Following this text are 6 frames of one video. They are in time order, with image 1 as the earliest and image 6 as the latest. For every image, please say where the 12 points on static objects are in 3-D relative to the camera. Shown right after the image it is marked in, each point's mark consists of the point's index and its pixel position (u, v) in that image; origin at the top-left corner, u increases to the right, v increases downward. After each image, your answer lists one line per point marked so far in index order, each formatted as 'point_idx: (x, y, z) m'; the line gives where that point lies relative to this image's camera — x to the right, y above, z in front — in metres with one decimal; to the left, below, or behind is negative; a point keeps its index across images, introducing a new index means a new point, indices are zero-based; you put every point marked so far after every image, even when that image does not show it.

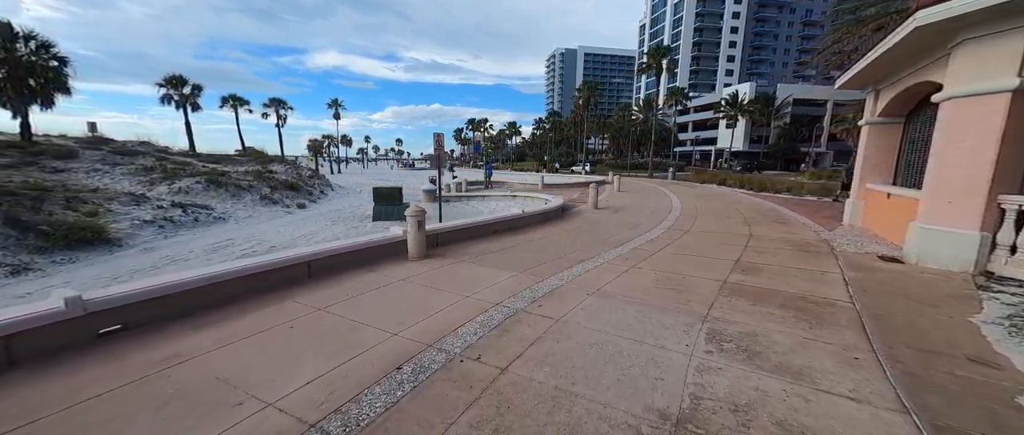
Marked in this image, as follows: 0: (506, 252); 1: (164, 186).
0: (-0.1, -0.7, +7.2) m
1: (-12.4, +1.1, +12.9) m
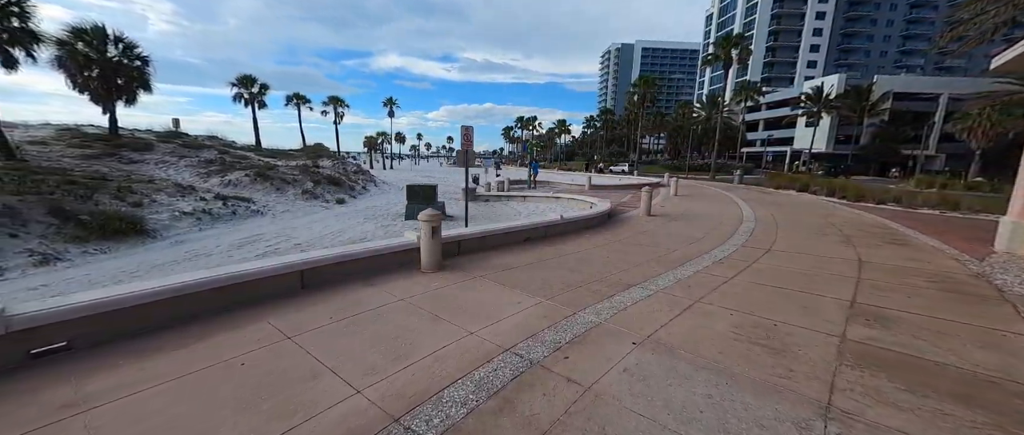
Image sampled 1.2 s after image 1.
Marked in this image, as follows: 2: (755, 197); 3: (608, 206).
0: (+0.5, -0.9, +6.1) m
1: (-10.9, +1.4, +13.4) m
2: (+13.0, +1.1, +19.4) m
3: (+3.6, +0.4, +13.6) m
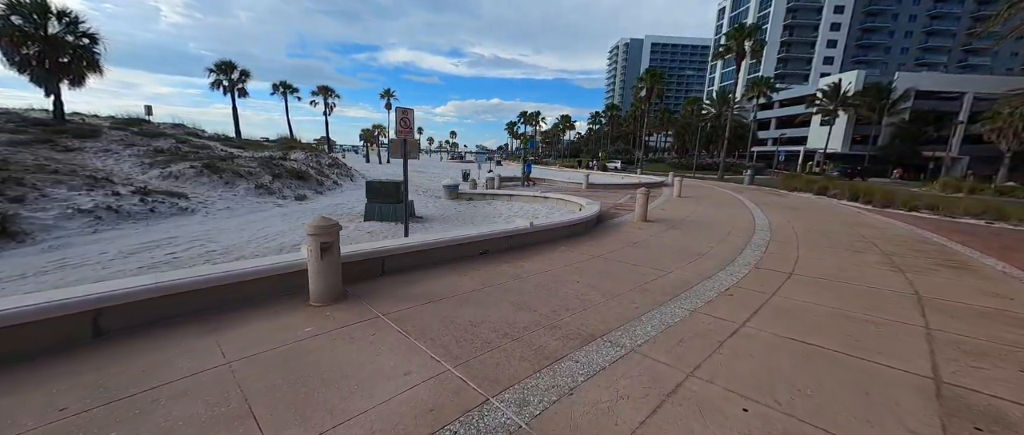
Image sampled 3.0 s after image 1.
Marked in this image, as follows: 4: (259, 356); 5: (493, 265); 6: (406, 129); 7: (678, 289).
0: (-0.4, -1.0, +4.4) m
1: (-11.6, +1.6, +11.9) m
2: (+12.4, +0.8, +17.6) m
3: (+2.9, +0.3, +11.9) m
4: (-2.1, -1.1, +3.0) m
5: (-0.3, -0.8, +6.0) m
6: (-1.8, +1.5, +6.0) m
7: (+2.4, -1.0, +5.2) m
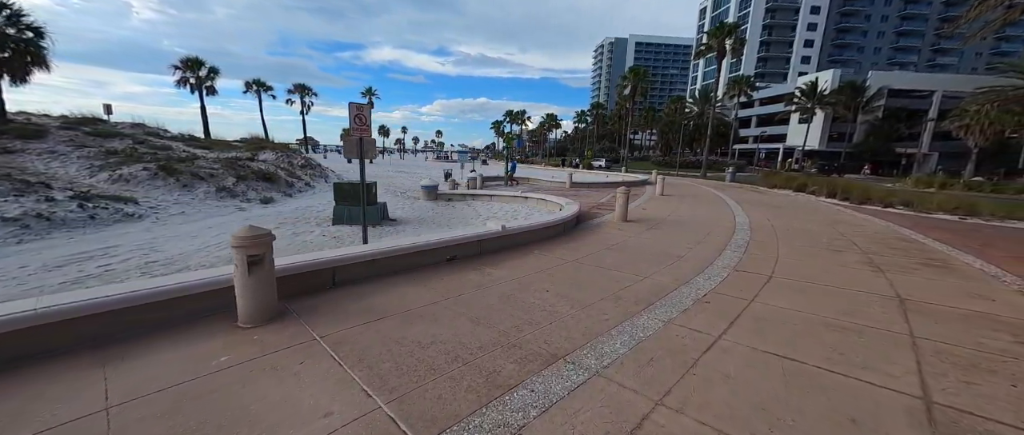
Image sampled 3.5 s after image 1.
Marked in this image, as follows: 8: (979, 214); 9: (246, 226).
0: (-0.9, -1.1, +4.0) m
1: (-12.4, +1.4, +11.1) m
2: (+11.4, +0.9, +17.6) m
3: (+2.1, +0.3, +11.6) m
4: (-2.5, -1.2, +2.5) m
5: (-0.8, -0.9, +5.6) m
6: (-2.3, +1.4, +5.6) m
7: (+1.9, -1.1, +4.9) m
8: (+17.5, +0.1, +13.6) m
9: (-2.6, -0.1, +3.5) m
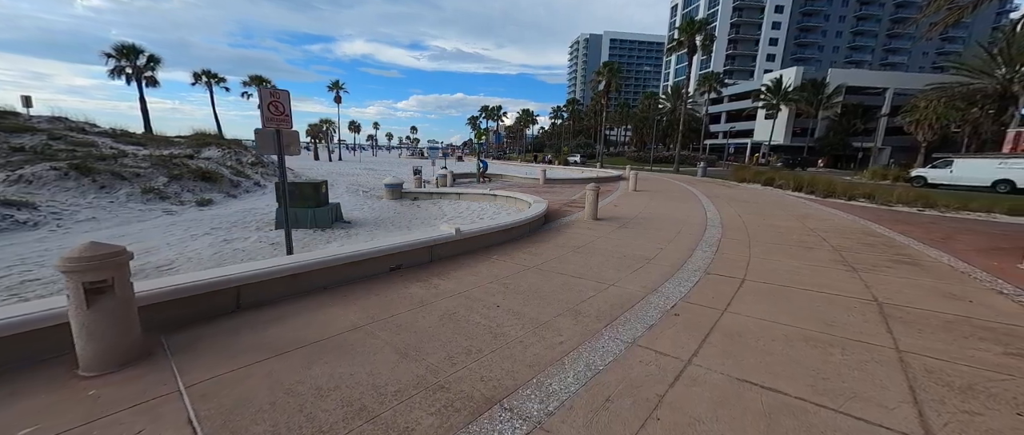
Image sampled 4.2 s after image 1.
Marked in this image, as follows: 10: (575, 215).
0: (-1.5, -1.2, +3.3) m
1: (-13.4, +1.2, +9.6) m
2: (+10.0, +1.2, +17.5) m
3: (+1.1, +0.3, +11.0) m
4: (-3.0, -1.4, +1.7) m
5: (-1.5, -0.9, +4.9) m
6: (-3.0, +1.3, +4.7) m
7: (+1.2, -1.1, +4.3) m
8: (+16.3, +0.4, +13.9) m
9: (-3.2, -0.2, +2.7) m
10: (+2.0, +0.1, +11.3) m
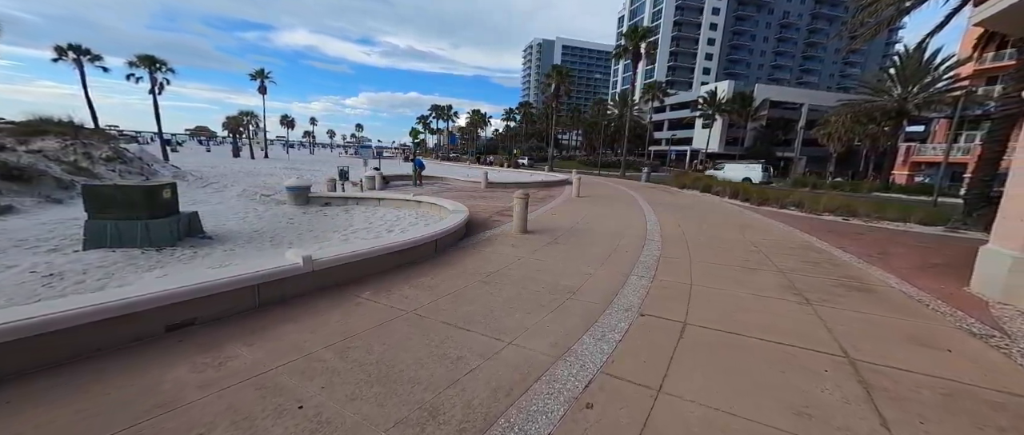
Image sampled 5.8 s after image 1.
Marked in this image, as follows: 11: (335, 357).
0: (-2.6, -1.4, +1.4) m
1: (-15.3, +0.9, +6.2) m
2: (+6.9, +0.8, +16.9) m
3: (-1.1, 0.0, +9.4) m
4: (-4.0, -1.6, -0.4) m
5: (-2.9, -1.2, +2.9) m
6: (-4.4, +1.0, +2.6) m
7: (-0.1, -1.4, +2.7) m
8: (+13.6, +0.1, +14.2) m
9: (-4.3, -0.5, +0.6) m
10: (-0.3, -0.2, +9.8) m
11: (-1.6, -1.2, +3.2) m
